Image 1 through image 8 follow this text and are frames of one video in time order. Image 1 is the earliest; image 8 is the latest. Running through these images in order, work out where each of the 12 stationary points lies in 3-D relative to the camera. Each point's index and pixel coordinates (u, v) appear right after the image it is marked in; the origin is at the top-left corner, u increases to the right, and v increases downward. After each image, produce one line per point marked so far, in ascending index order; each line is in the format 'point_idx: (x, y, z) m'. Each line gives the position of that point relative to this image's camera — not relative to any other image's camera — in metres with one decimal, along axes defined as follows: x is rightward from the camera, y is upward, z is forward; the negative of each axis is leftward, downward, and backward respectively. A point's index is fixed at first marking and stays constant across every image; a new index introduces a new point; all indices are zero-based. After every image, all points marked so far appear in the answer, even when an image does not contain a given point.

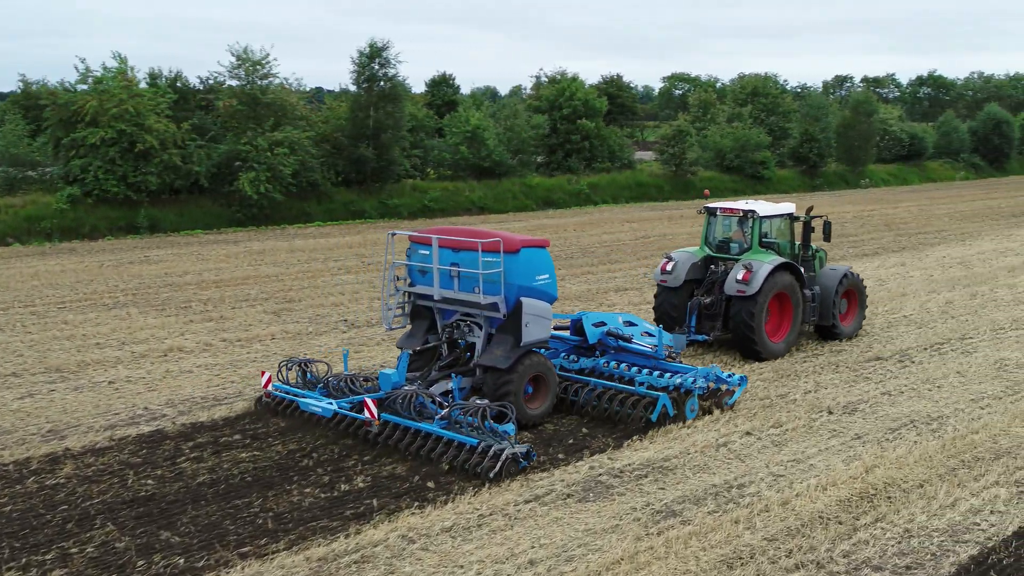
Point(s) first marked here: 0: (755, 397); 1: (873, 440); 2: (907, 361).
0: (+1.9, -0.9, +9.0) m
1: (+2.5, -1.1, +7.8) m
2: (+3.6, -0.7, +10.4) m
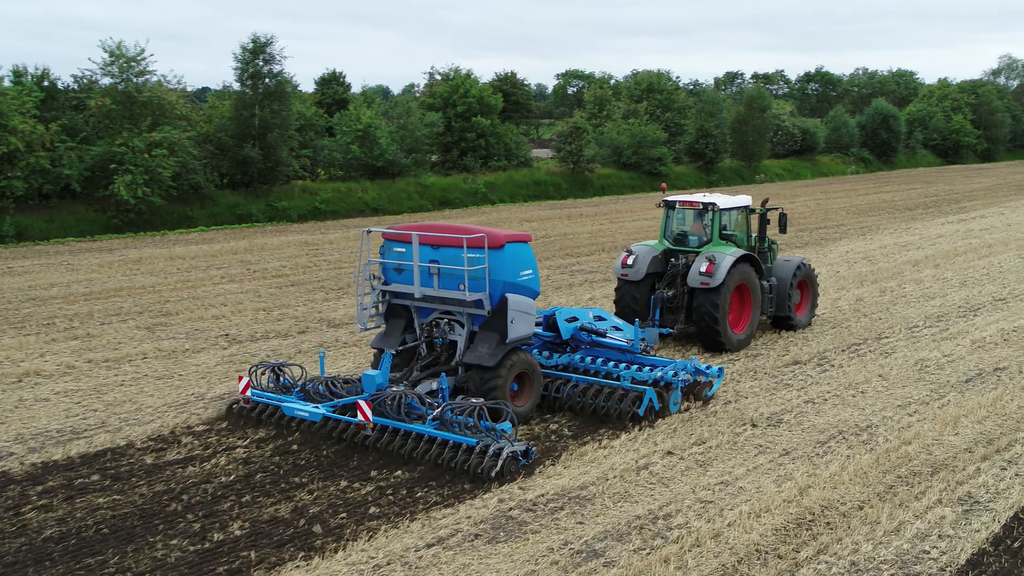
0: (+1.2, -0.9, +8.3) m
1: (+1.8, -1.1, +7.3) m
2: (+2.7, -0.7, +9.9) m
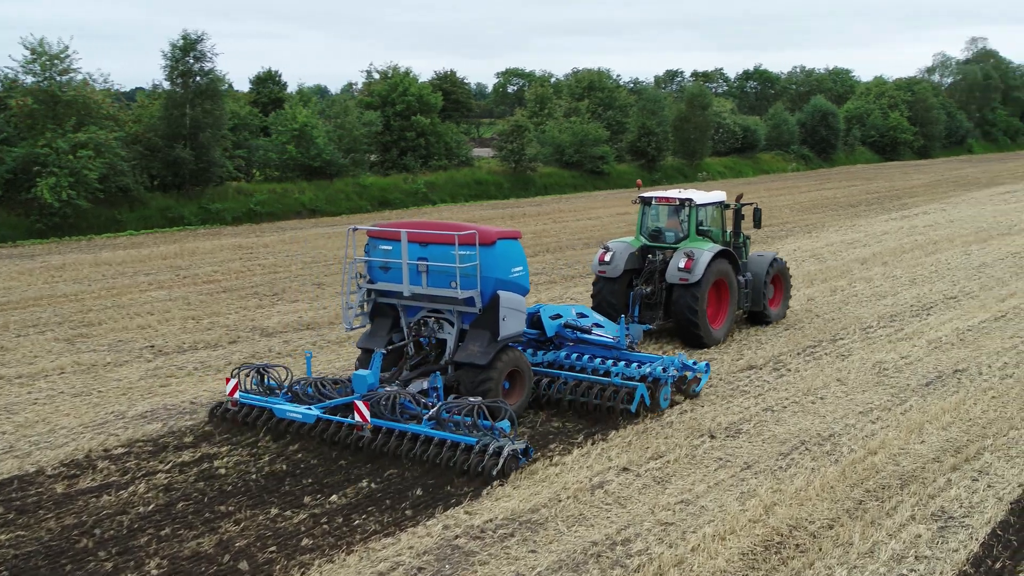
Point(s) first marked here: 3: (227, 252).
0: (+0.8, -0.9, +7.9) m
1: (+1.5, -1.1, +6.8) m
2: (+2.3, -0.7, +9.6) m
3: (-4.5, +0.6, +18.0) m
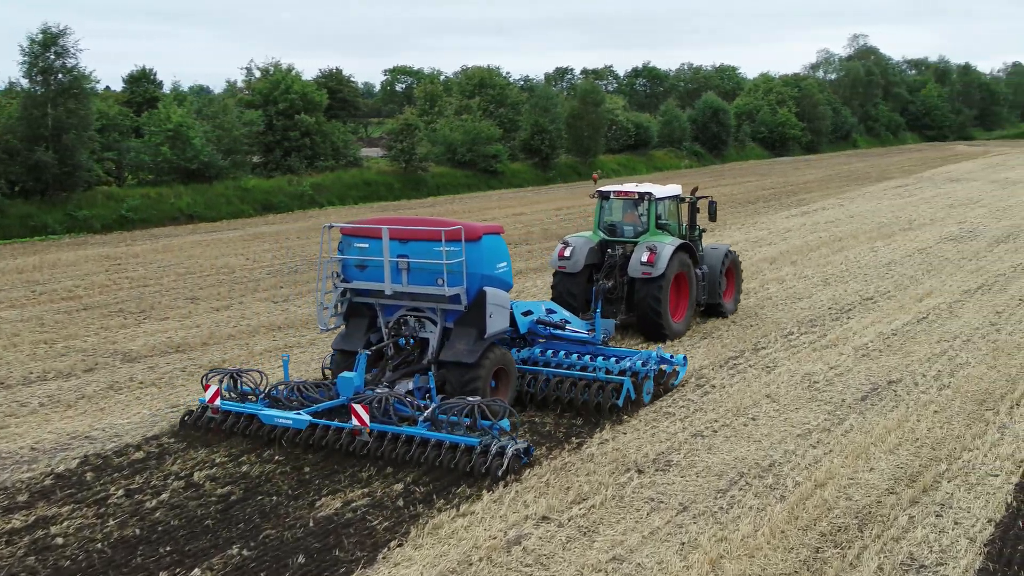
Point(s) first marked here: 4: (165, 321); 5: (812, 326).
0: (+0.2, -1.0, +6.9) m
1: (+1.0, -1.2, +6.0) m
2: (+1.5, -0.7, +8.8) m
3: (-6.1, +0.4, +16.5) m
4: (-3.6, -0.3, +11.8) m
5: (+2.9, -0.4, +11.0) m
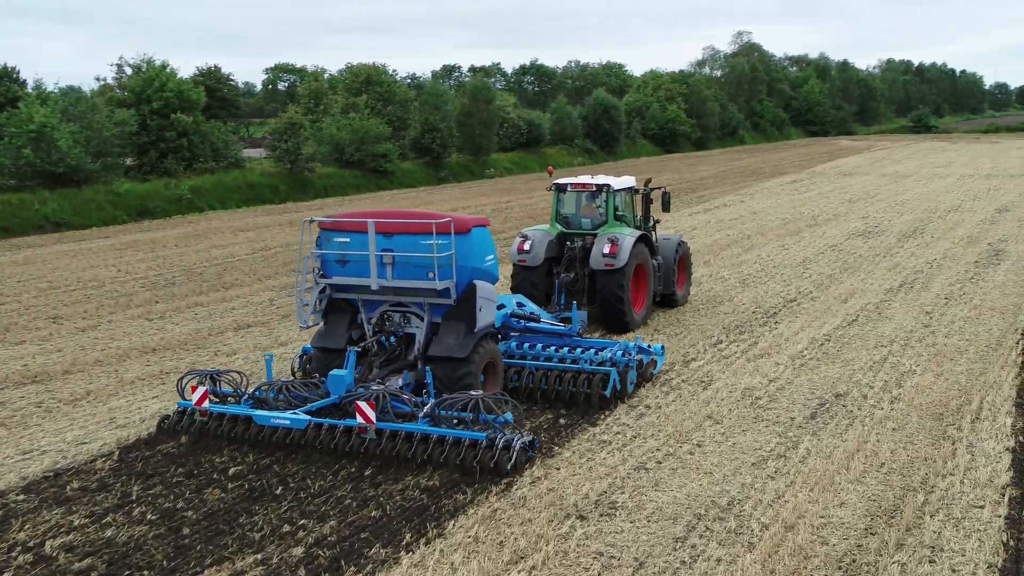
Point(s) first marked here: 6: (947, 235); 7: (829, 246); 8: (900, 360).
0: (-0.2, -1.1, +5.9) m
1: (+0.7, -1.3, +5.0) m
2: (+0.9, -0.8, +7.9) m
3: (-7.5, +0.1, +14.9) m
4: (-4.5, -0.5, +10.4) m
5: (+2.1, -0.4, +10.3) m
6: (+6.5, +0.8, +17.2) m
7: (+4.6, +0.6, +16.4) m
8: (+3.1, -0.6, +9.1) m
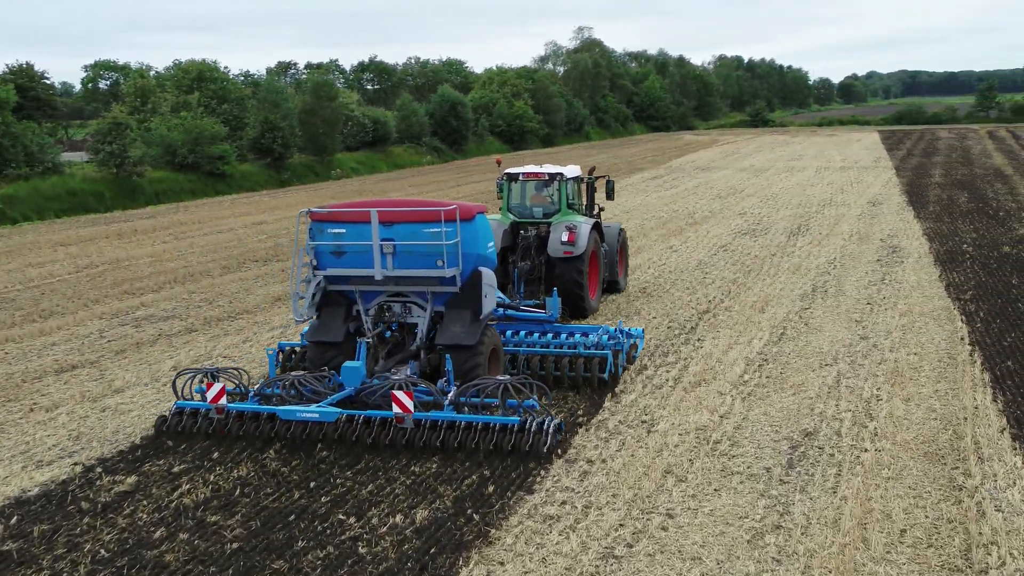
0: (-0.5, -1.3, +4.3) m
1: (+0.6, -1.4, +3.6) m
2: (+0.4, -1.0, +6.4) m
3: (-8.9, -0.3, +12.1) m
4: (-5.3, -0.9, +8.1) m
5: (+1.2, -0.5, +9.0) m
6: (+4.6, +0.8, +16.4) m
7: (+2.8, +0.6, +15.4) m
8: (+2.4, -0.7, +7.9) m
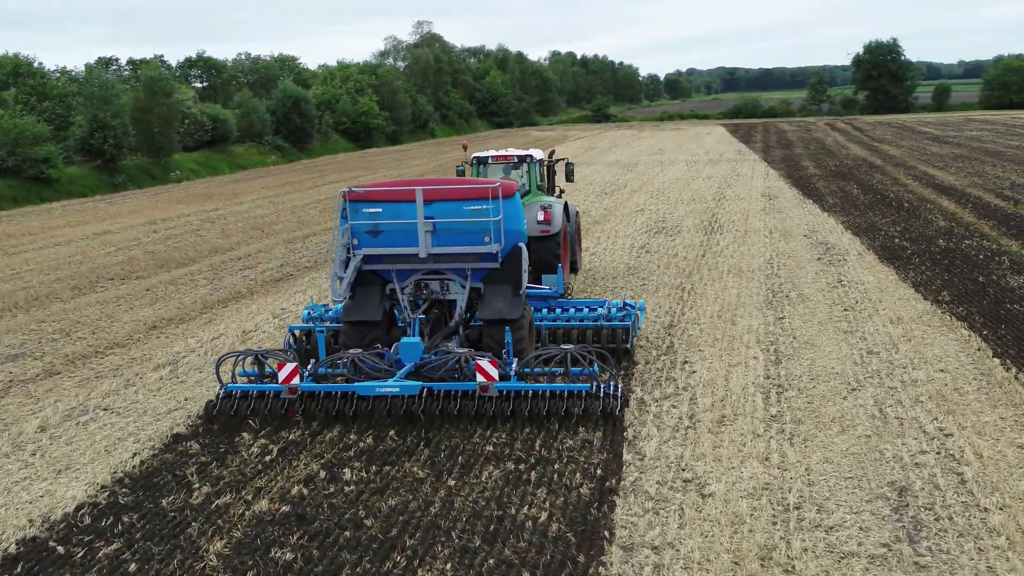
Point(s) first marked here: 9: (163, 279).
0: (0.0, -1.5, +2.7) m
1: (+1.2, -1.5, +2.1) m
2: (+0.5, -1.1, +4.8) m
3: (-9.5, -0.7, +9.1) m
4: (-5.3, -1.2, +5.7) m
5: (+0.9, -0.6, +7.5) m
6: (+3.2, +0.8, +15.3) m
7: (+1.5, +0.5, +14.1) m
8: (+2.3, -0.7, +6.6) m
9: (-3.9, +0.1, +12.7) m
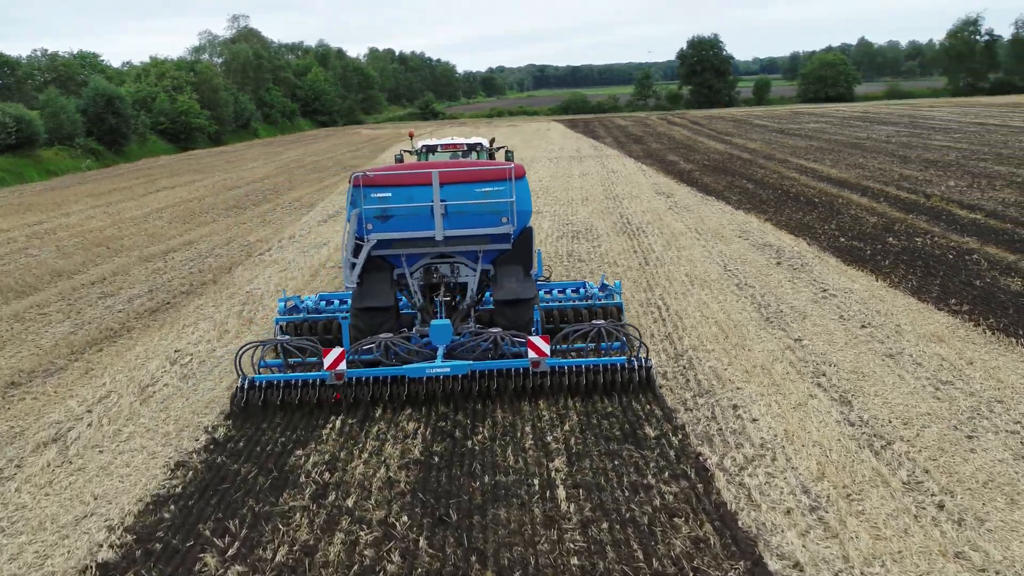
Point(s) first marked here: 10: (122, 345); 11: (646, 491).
0: (+1.0, -1.6, +1.0) m
1: (+2.2, -1.7, +0.6) m
2: (+1.1, -1.3, +3.2) m
3: (-9.5, -1.3, +5.8) m
4: (-4.8, -1.5, +3.1) m
5: (+1.1, -0.8, +5.9) m
6: (+1.9, +0.7, +14.0) m
7: (+0.6, +0.4, +12.5) m
8: (+2.5, -0.8, +5.2) m
9: (-4.6, -0.2, +10.3) m
10: (-3.0, -0.4, +8.9) m
11: (+0.6, -0.9, +5.3) m
